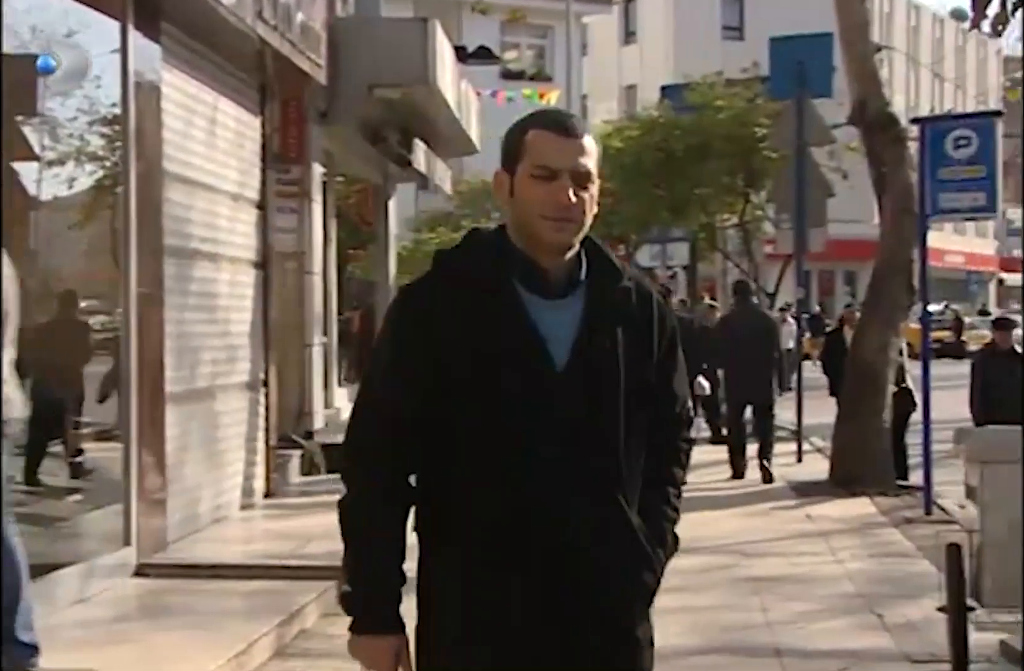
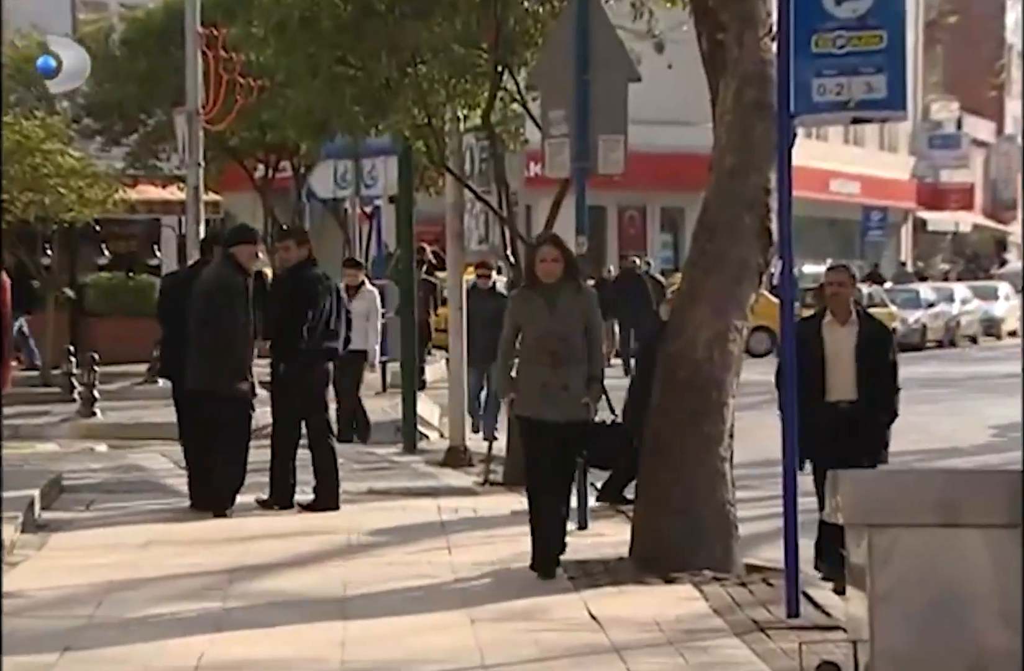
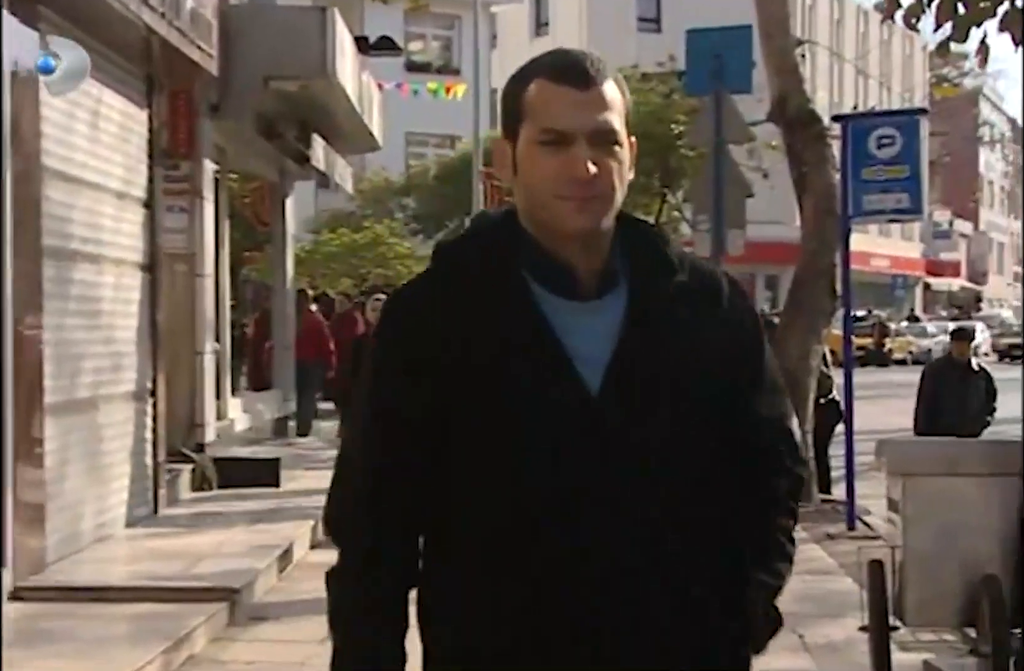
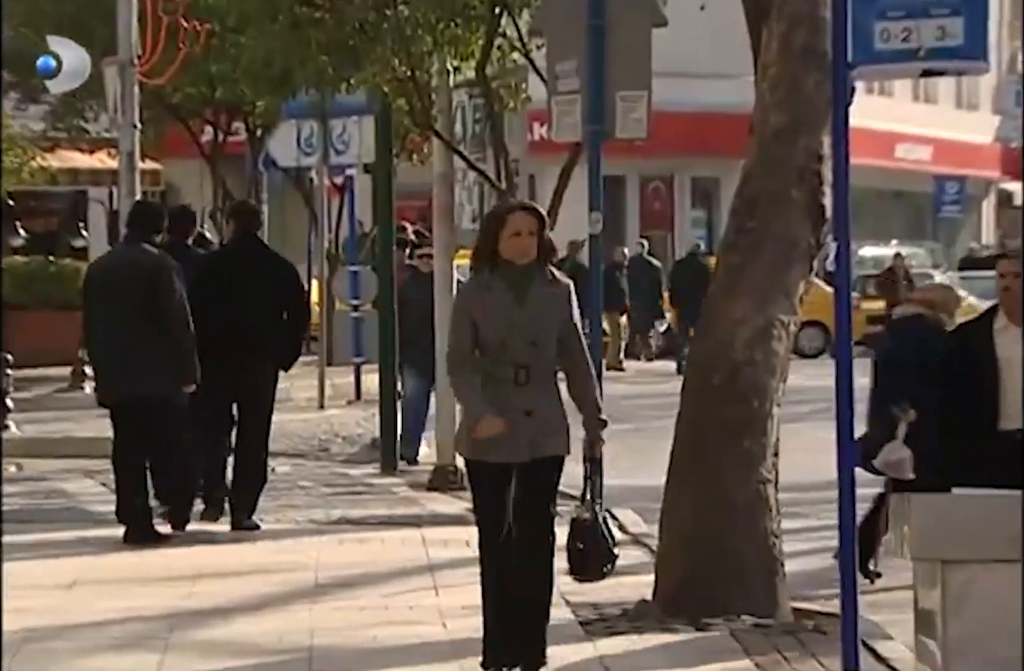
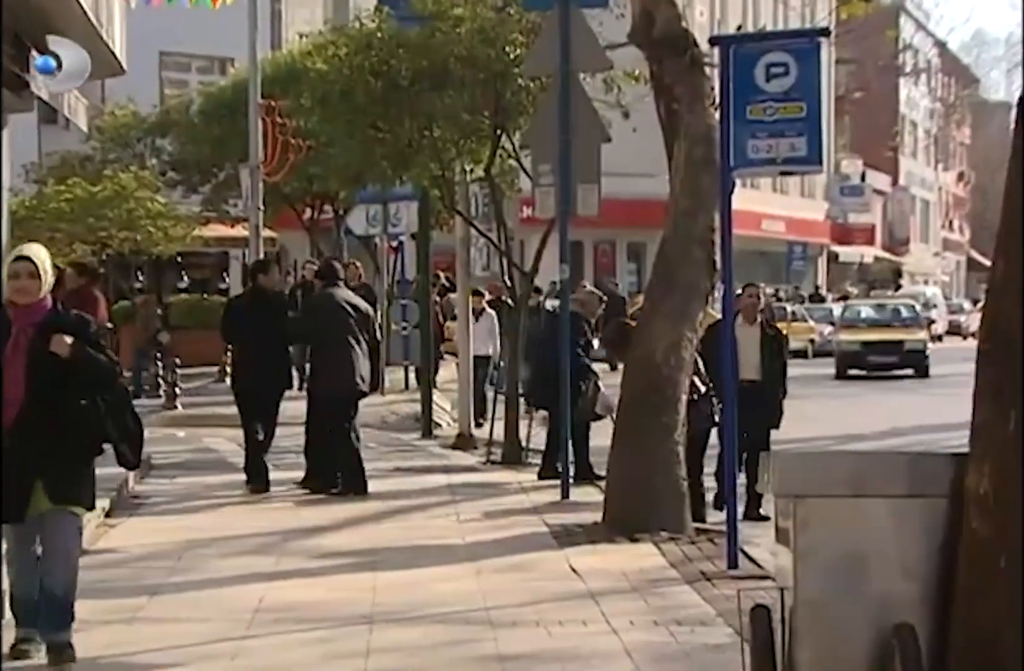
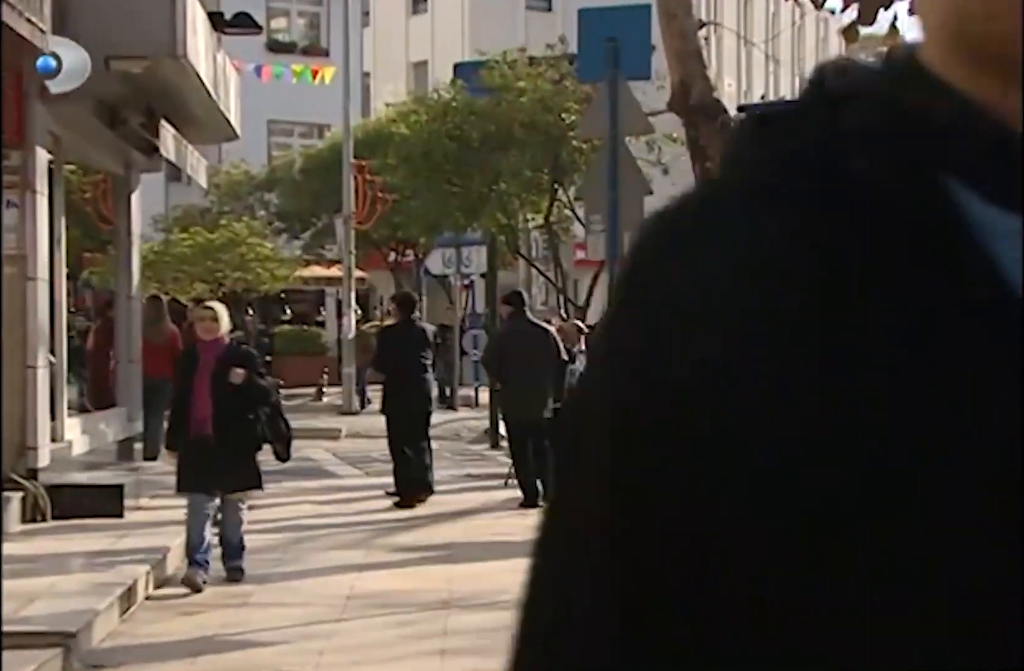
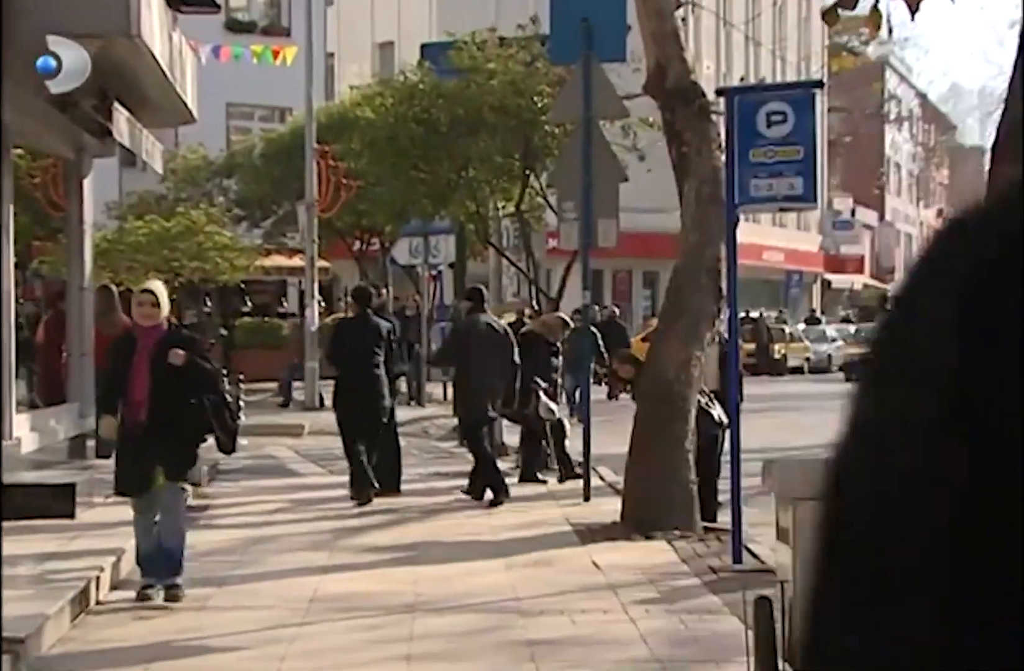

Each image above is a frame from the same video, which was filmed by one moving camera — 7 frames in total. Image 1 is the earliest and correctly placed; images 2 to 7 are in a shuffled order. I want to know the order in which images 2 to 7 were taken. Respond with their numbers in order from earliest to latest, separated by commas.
3, 6, 7, 5, 2, 4
